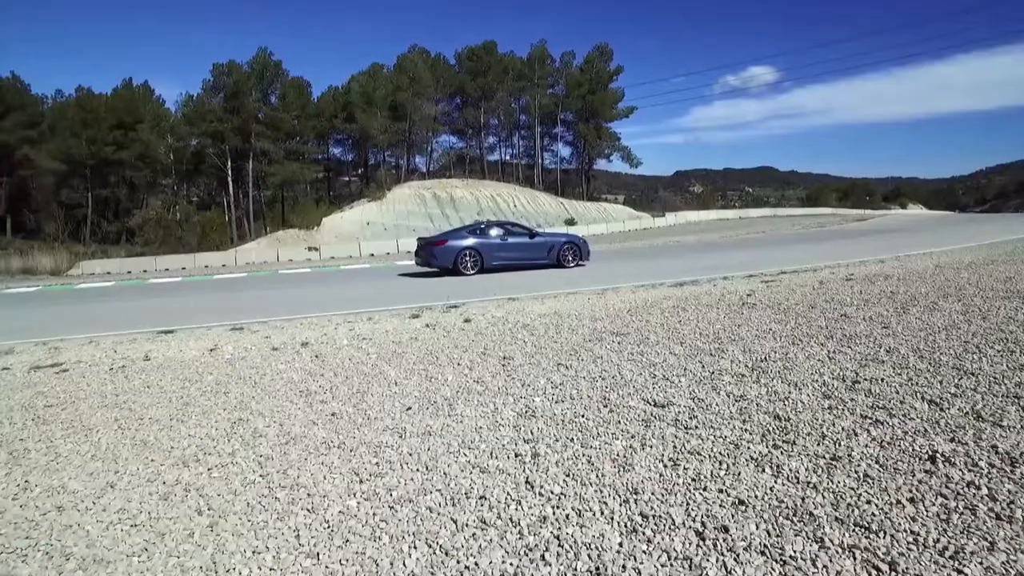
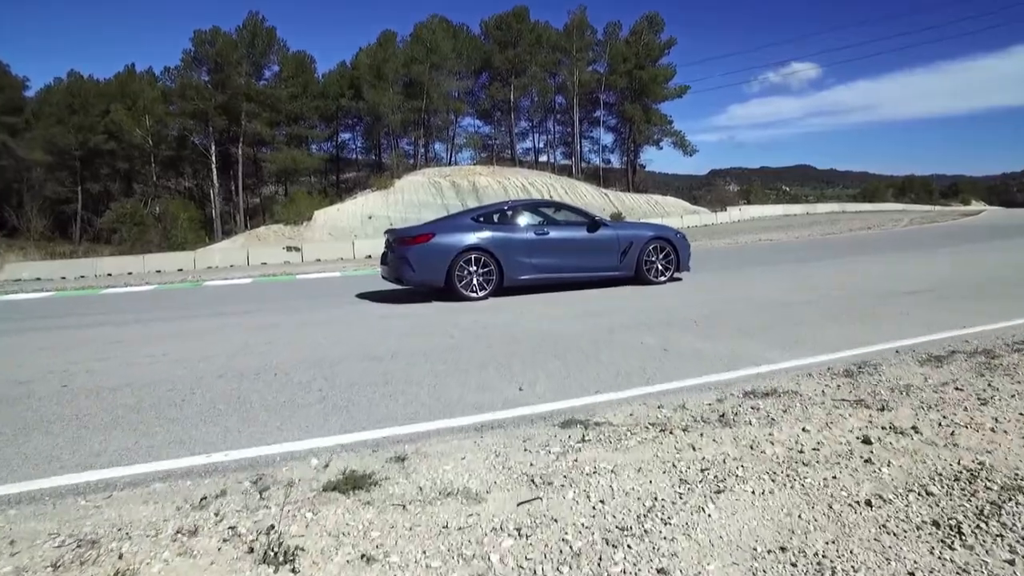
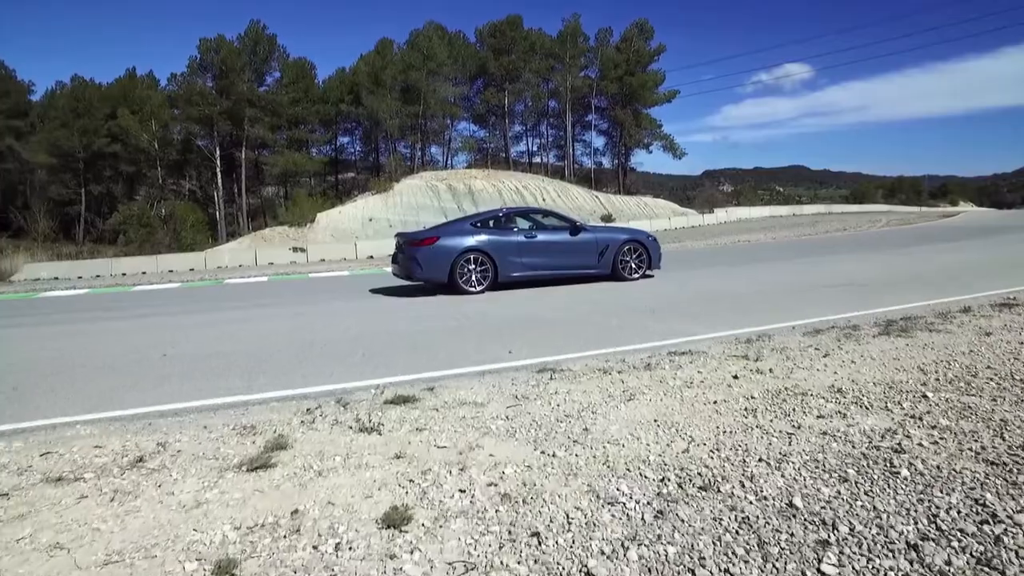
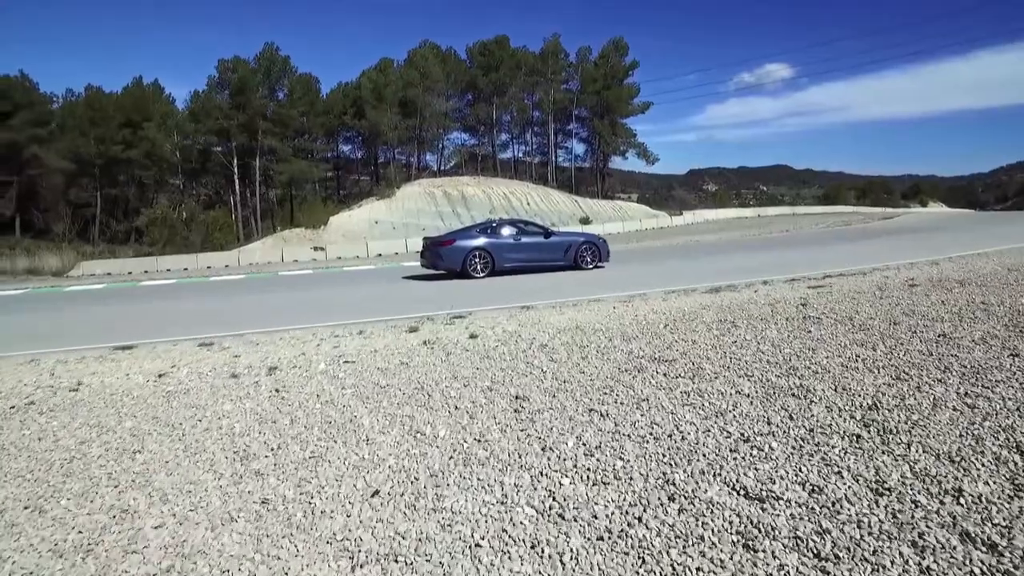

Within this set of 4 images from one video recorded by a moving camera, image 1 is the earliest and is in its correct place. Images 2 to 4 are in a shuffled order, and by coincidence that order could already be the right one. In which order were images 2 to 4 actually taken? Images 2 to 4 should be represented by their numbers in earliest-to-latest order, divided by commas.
4, 3, 2
